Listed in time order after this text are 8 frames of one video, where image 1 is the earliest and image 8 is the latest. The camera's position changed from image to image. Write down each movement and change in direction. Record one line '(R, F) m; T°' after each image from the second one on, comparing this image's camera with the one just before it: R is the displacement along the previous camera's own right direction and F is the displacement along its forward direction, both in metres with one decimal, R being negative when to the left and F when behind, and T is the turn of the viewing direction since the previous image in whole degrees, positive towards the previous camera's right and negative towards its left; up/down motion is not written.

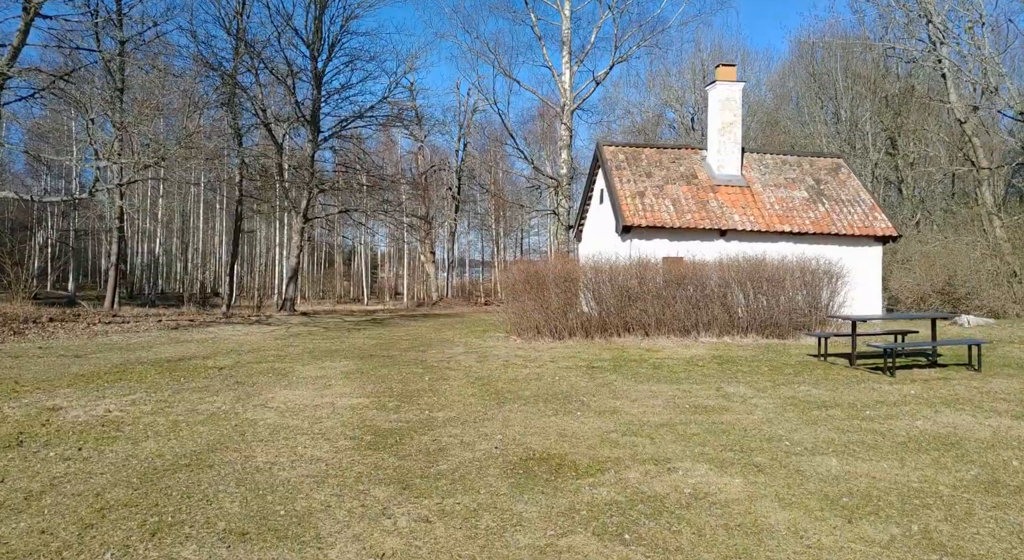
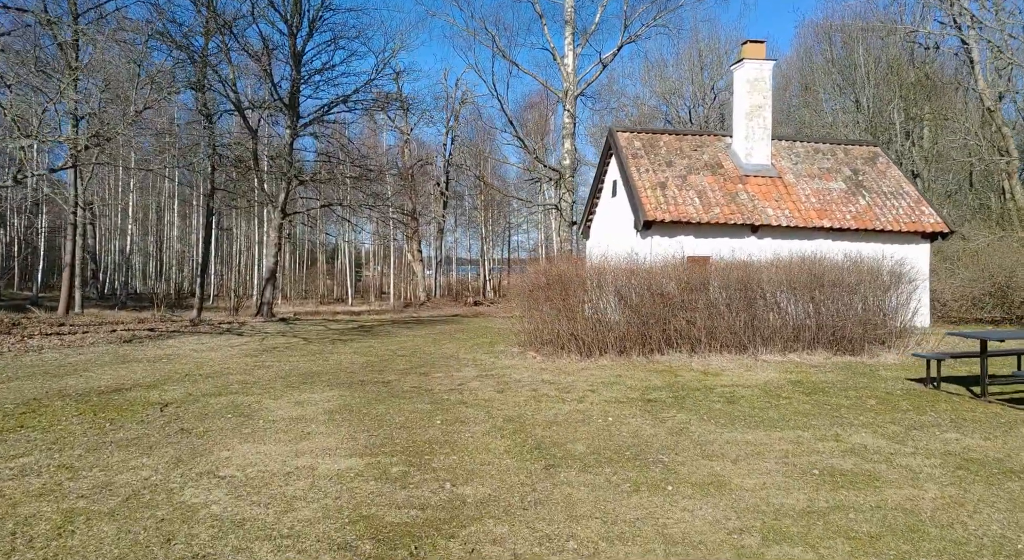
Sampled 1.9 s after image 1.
(-0.5, +2.2) m; +1°
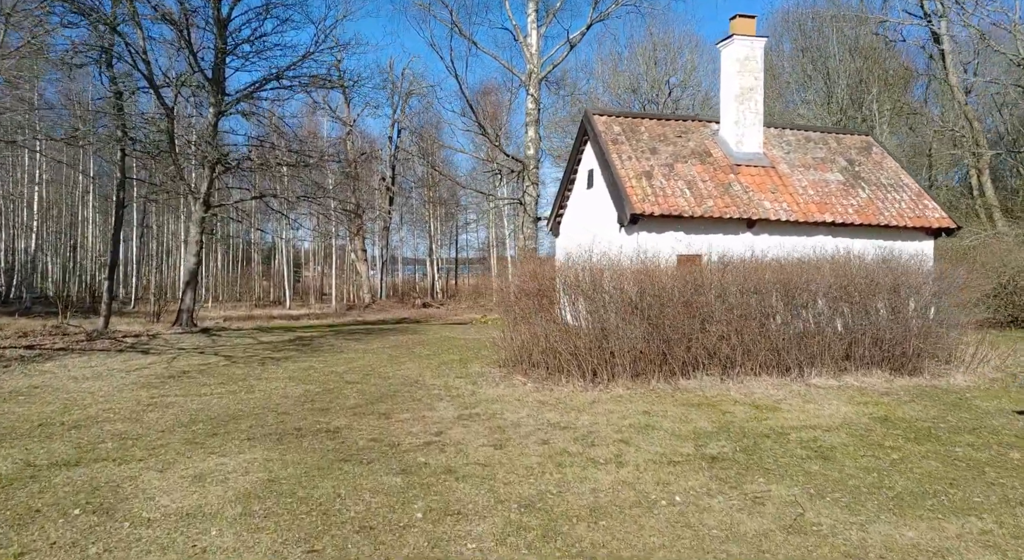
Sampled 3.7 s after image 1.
(-0.4, +2.4) m; +4°
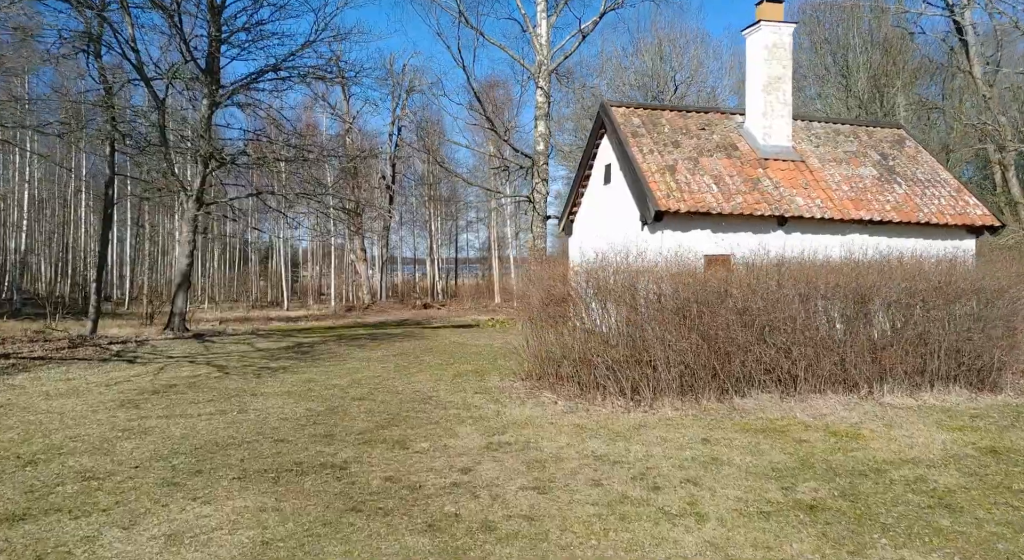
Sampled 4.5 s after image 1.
(-0.3, +1.0) m; 0°
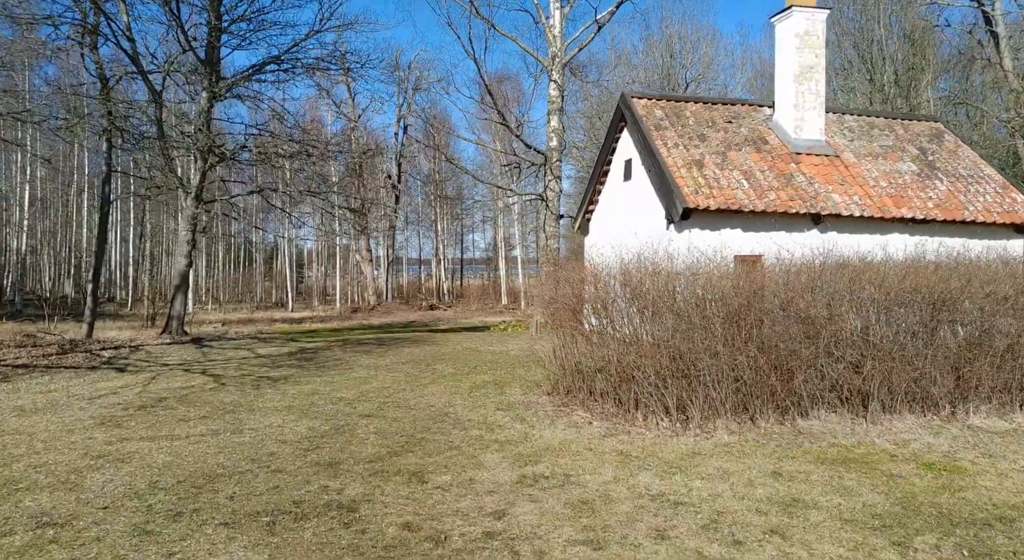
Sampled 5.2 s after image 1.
(-0.2, +0.9) m; 0°
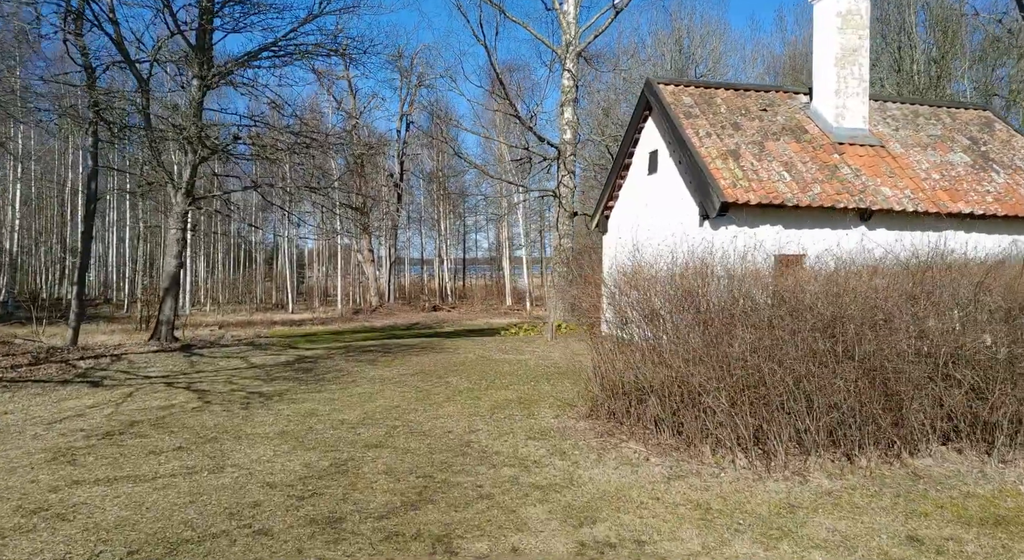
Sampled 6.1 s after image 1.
(-0.3, +1.2) m; 0°
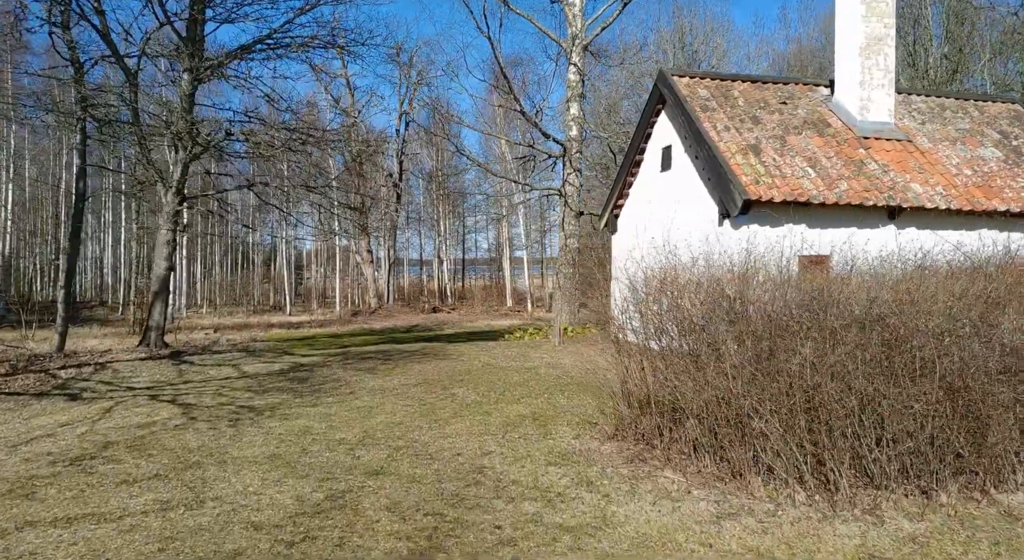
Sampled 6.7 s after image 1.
(-0.1, +0.7) m; 0°
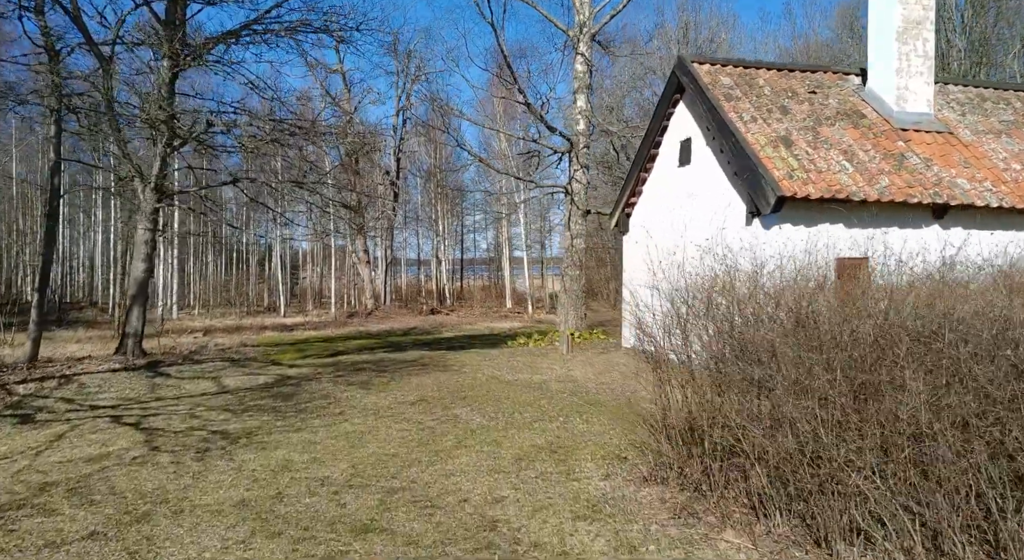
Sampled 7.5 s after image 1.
(-0.1, +1.1) m; 0°
